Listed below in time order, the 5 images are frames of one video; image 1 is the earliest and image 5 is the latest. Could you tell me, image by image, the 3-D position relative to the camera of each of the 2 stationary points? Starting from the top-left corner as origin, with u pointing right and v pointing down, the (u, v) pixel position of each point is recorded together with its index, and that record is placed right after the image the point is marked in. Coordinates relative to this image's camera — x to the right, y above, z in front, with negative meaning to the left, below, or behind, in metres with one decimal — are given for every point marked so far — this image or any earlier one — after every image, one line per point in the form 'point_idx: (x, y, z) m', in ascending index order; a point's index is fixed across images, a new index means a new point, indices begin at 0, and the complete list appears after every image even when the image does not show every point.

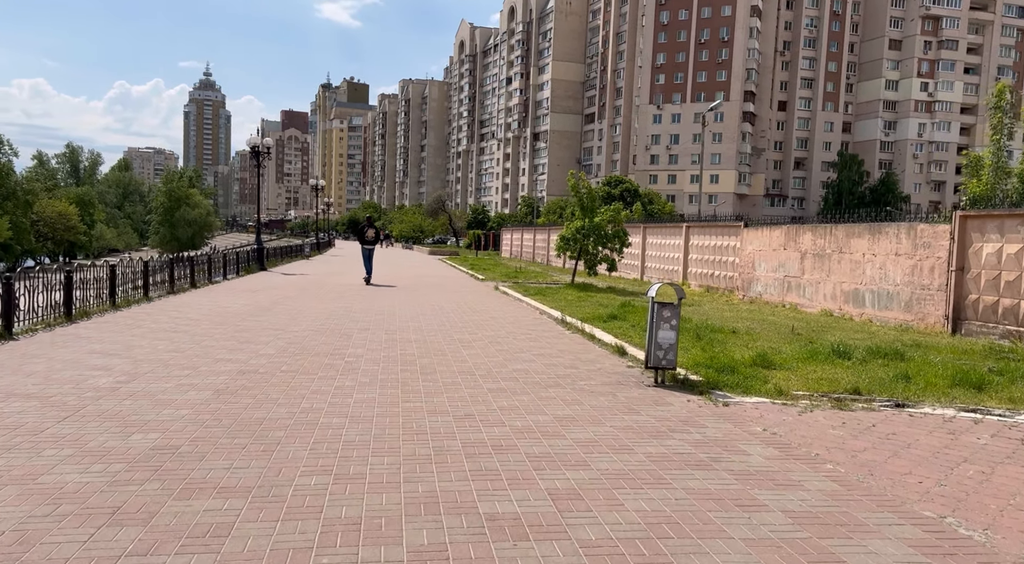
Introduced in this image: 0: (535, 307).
0: (+0.5, -0.5, +14.6) m
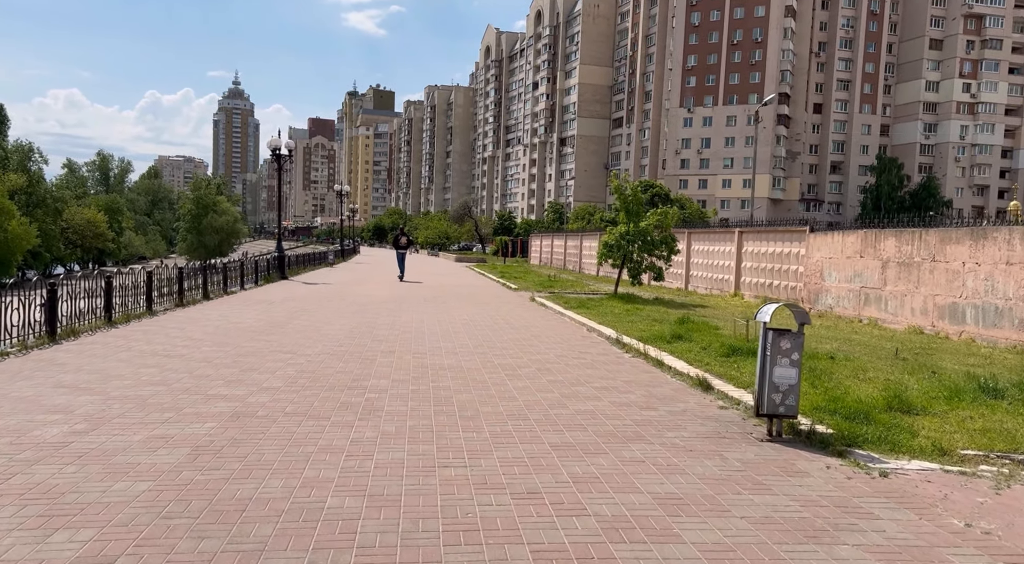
0: (+1.3, -0.7, +12.9) m
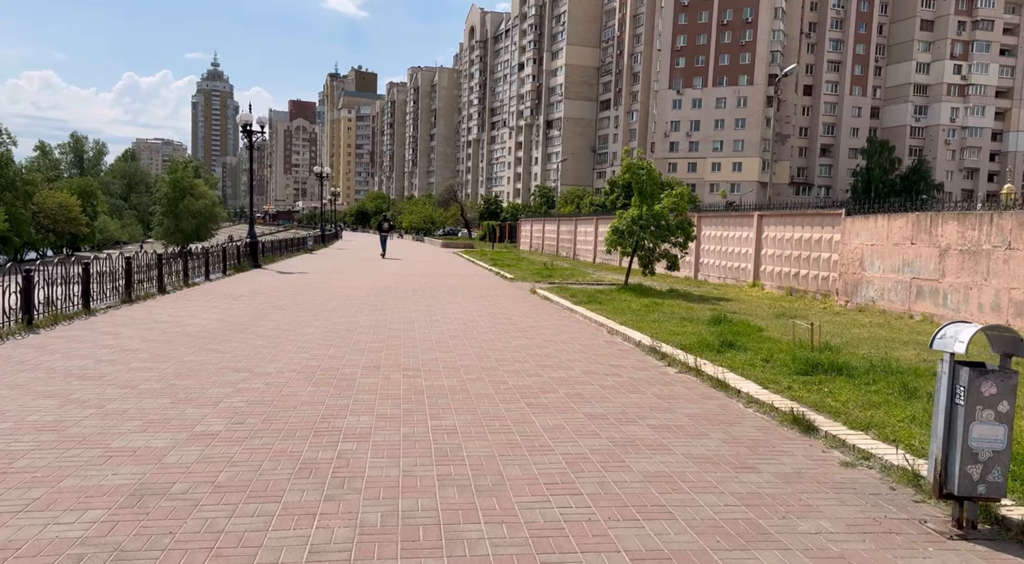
0: (+1.3, -0.6, +11.0) m
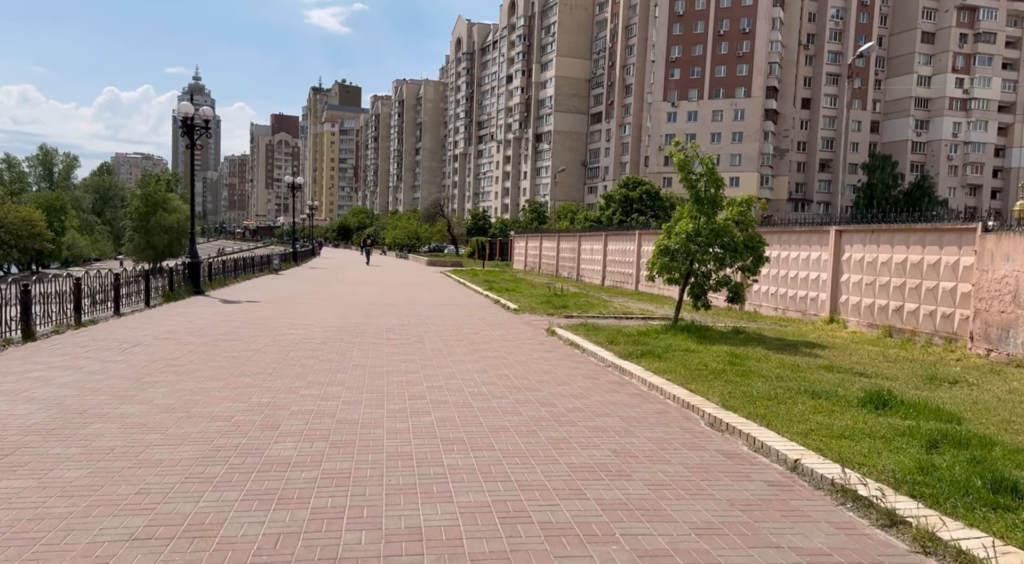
0: (+1.6, -1.1, +6.8) m
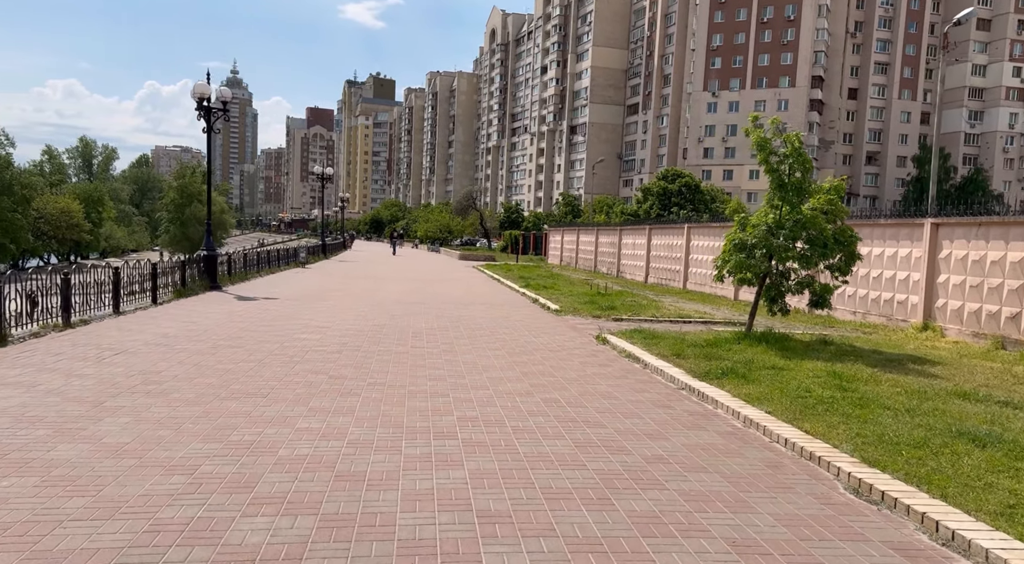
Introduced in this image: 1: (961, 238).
0: (+2.1, -1.2, +5.1) m
1: (+7.4, +0.7, +11.6) m
